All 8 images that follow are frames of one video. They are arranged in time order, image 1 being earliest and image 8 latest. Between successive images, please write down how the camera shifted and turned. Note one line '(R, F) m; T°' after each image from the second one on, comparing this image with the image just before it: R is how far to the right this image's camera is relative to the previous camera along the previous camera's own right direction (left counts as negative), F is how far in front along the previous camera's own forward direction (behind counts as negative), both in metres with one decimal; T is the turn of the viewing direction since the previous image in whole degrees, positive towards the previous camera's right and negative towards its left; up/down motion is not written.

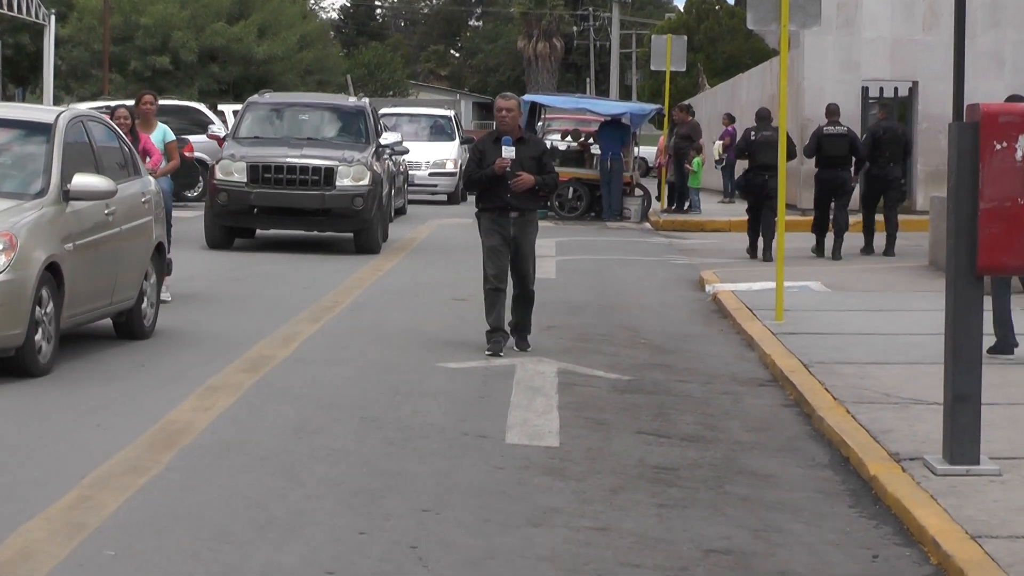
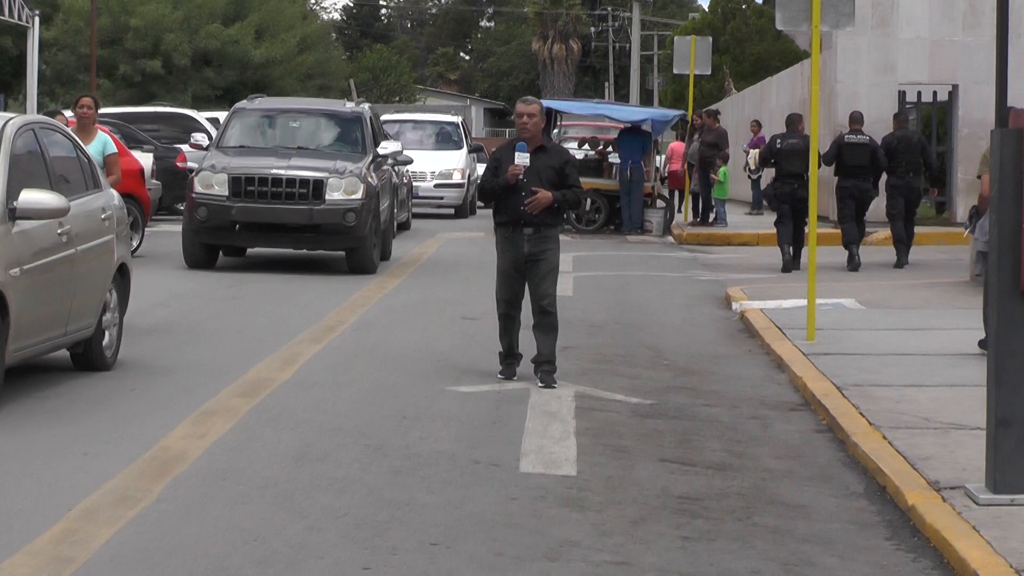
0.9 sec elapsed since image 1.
(0.0, +0.7) m; 0°
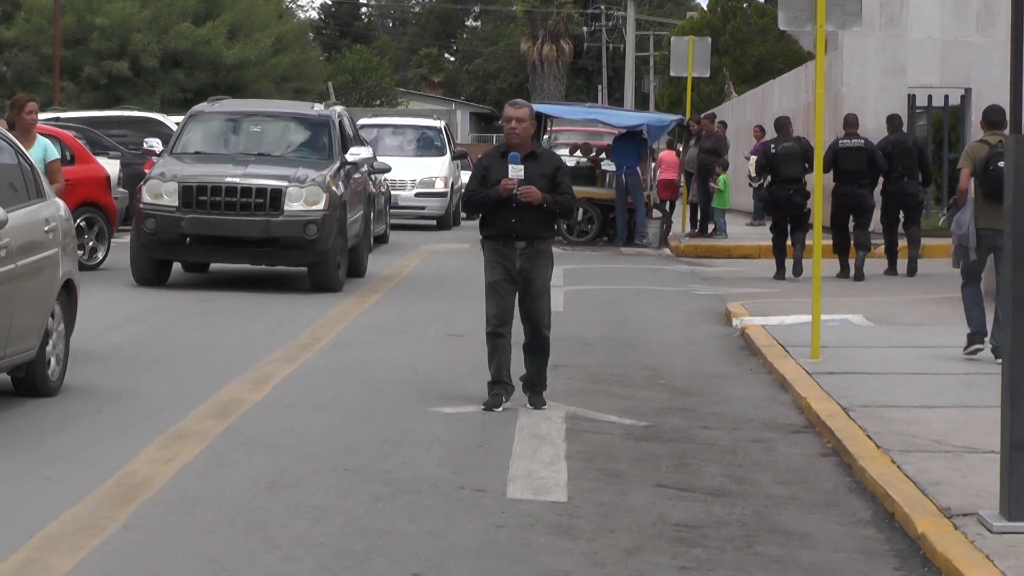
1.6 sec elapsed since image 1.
(0.0, +0.6) m; 0°
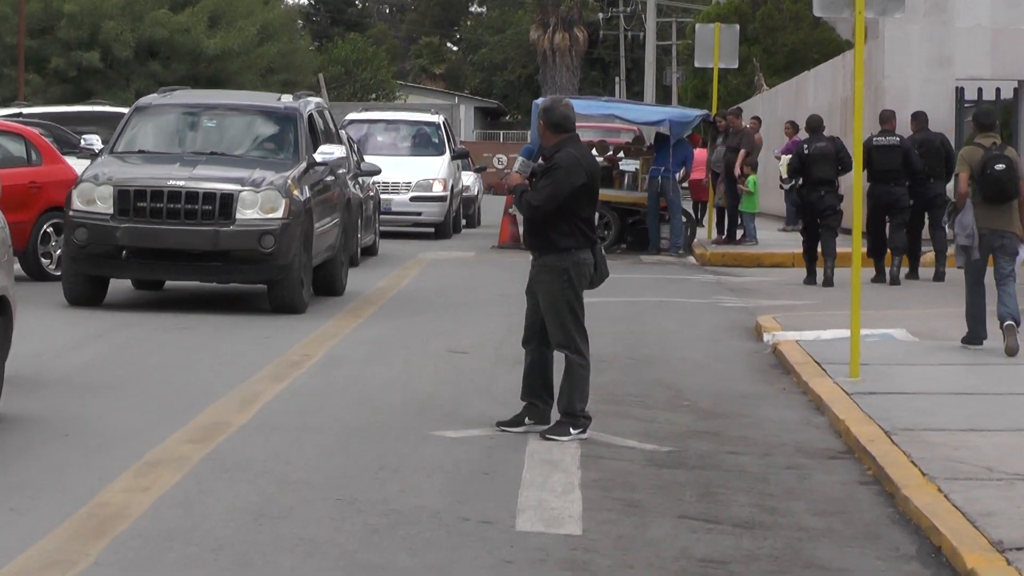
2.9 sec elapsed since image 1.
(0.0, +0.9) m; 0°
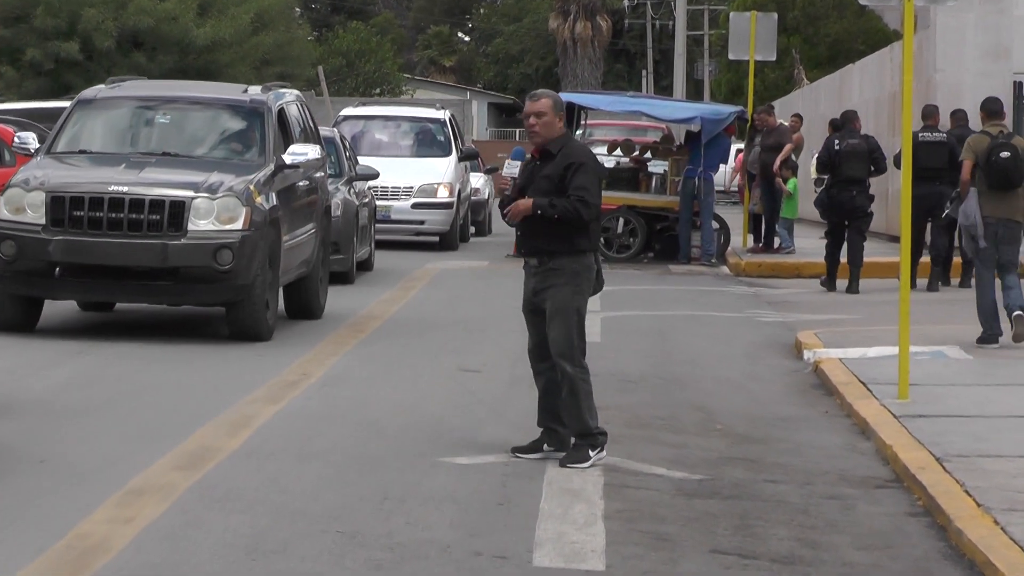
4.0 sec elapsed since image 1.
(0.0, +0.8) m; 0°
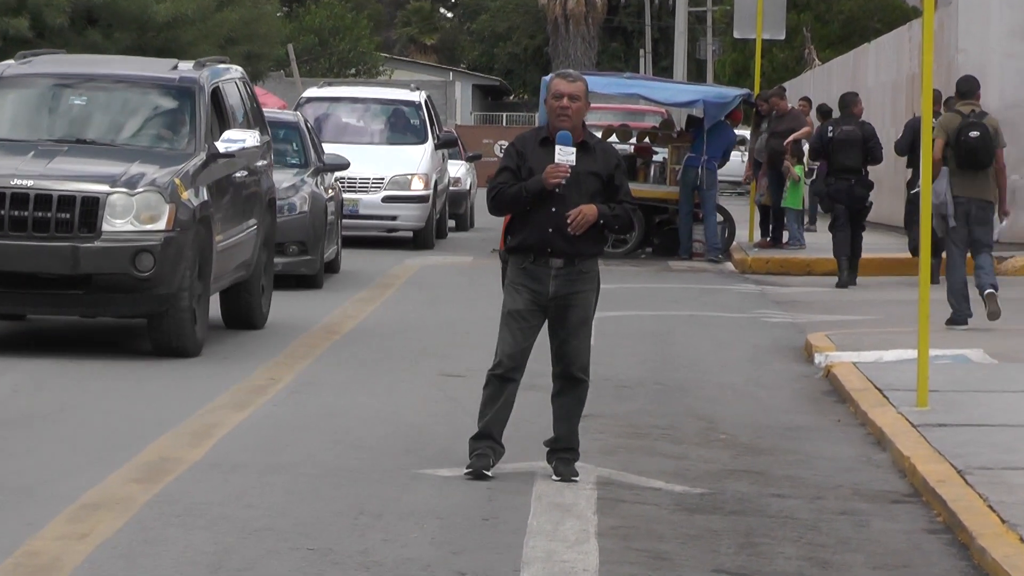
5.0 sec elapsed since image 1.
(0.0, +0.7) m; 0°
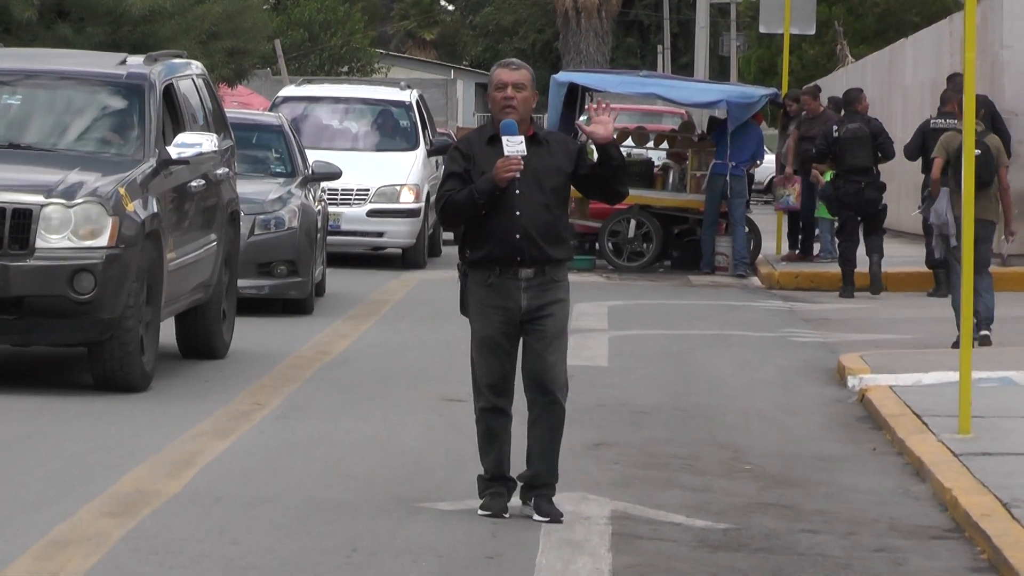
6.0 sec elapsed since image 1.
(0.0, +0.6) m; 0°
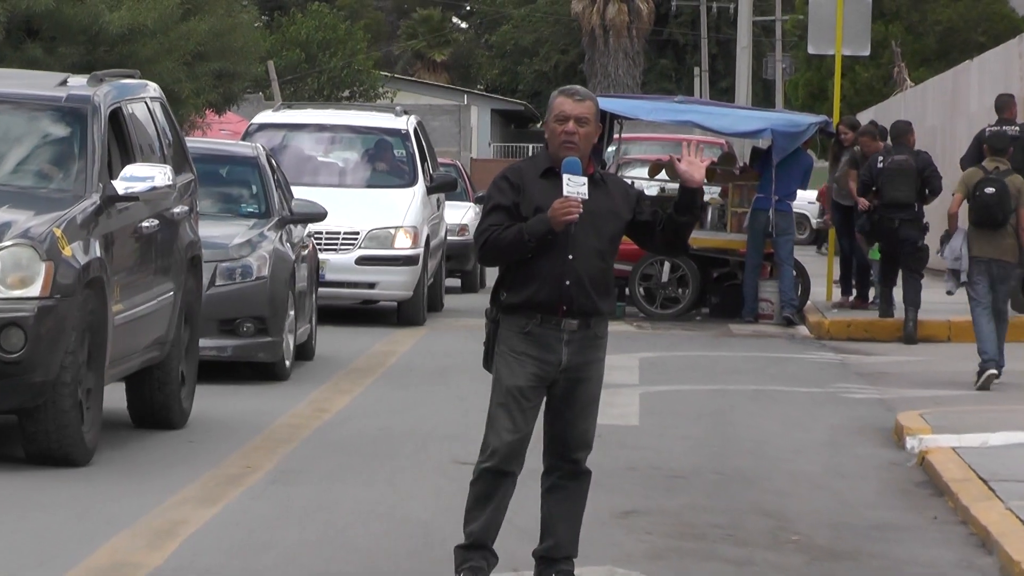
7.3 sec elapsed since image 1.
(0.0, +0.7) m; 0°
